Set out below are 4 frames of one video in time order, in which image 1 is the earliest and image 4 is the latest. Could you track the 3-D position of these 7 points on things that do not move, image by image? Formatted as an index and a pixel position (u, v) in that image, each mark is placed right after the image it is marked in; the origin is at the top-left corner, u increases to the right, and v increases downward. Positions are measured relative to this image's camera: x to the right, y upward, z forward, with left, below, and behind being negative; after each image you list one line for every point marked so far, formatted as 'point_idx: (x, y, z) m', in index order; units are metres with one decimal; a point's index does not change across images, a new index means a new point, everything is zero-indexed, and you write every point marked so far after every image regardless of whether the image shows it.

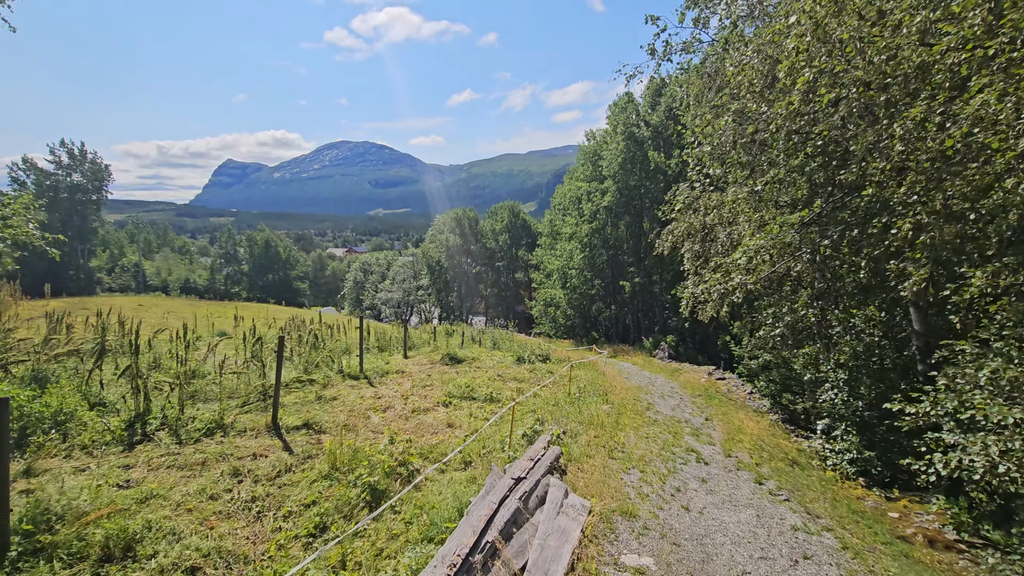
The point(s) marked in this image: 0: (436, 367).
0: (-2.2, -2.3, +14.7) m
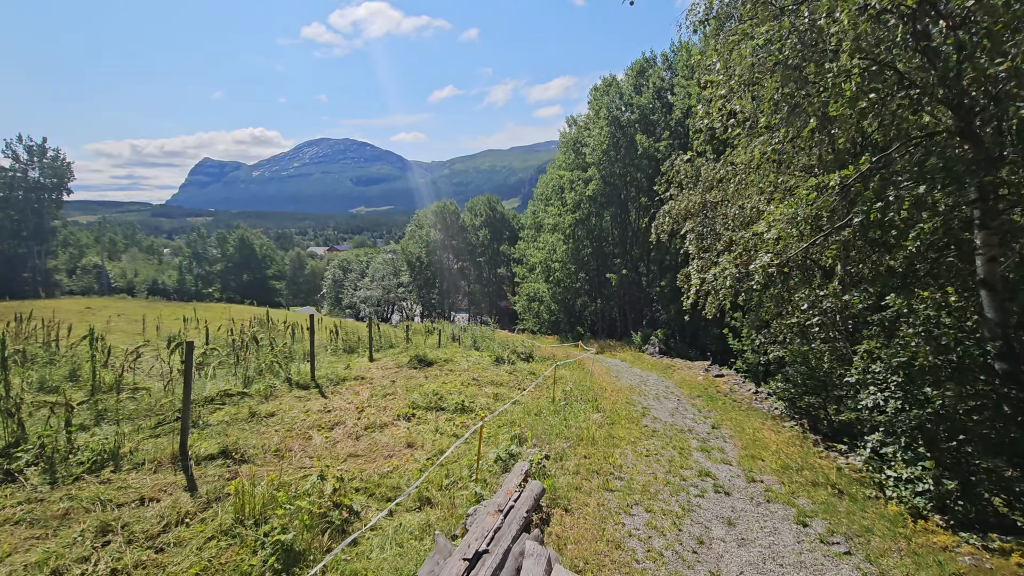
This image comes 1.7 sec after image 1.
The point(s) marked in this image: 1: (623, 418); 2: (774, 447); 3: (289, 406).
0: (-2.8, -2.1, +12.9) m
1: (+2.1, -2.5, +9.7) m
2: (+3.9, -2.4, +7.6) m
3: (-4.2, -2.2, +9.7) m
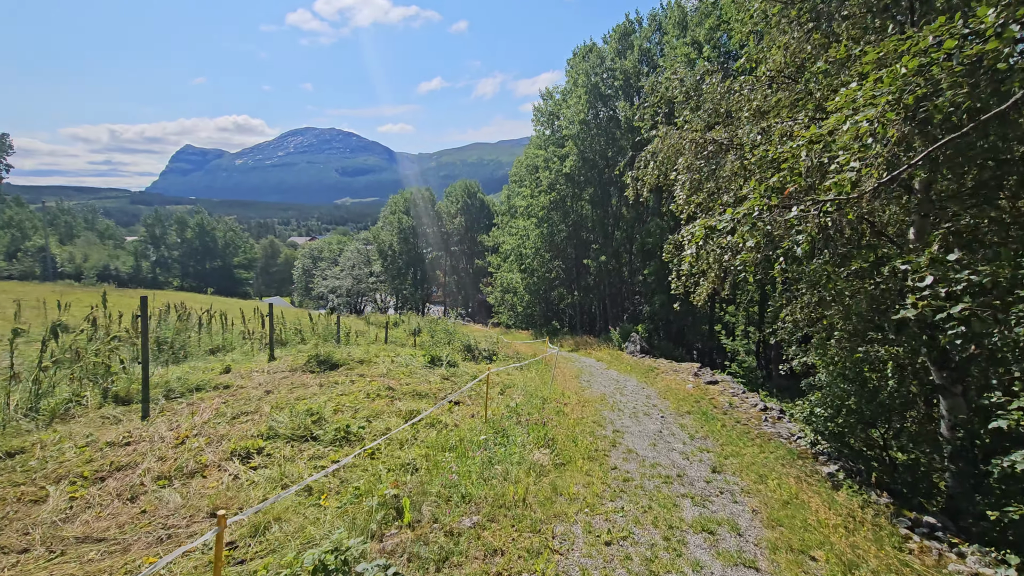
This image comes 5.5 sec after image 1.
0: (-4.1, -1.7, +9.5) m
1: (+0.8, -2.1, +6.5) m
2: (+2.7, -2.1, +4.4) m
3: (-5.4, -1.8, +6.3) m
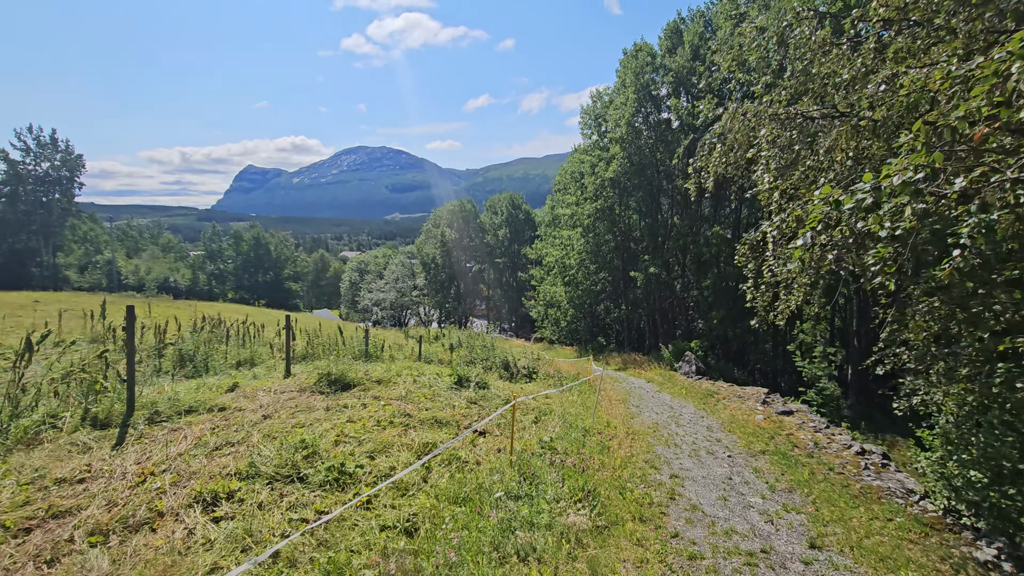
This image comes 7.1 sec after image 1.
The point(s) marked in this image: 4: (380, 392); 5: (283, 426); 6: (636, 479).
0: (-3.5, -1.8, +8.4) m
1: (+1.1, -2.2, +5.0) m
2: (+2.8, -2.1, +2.8) m
3: (-5.1, -1.9, +5.3) m
4: (-2.3, -1.8, +9.3) m
5: (-3.1, -1.9, +7.1) m
6: (+1.5, -2.3, +6.2) m
